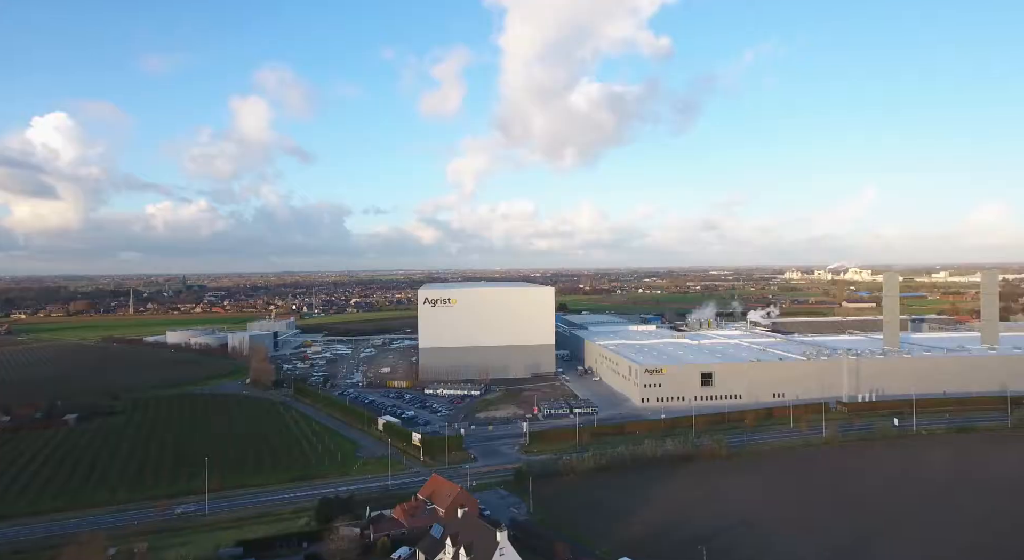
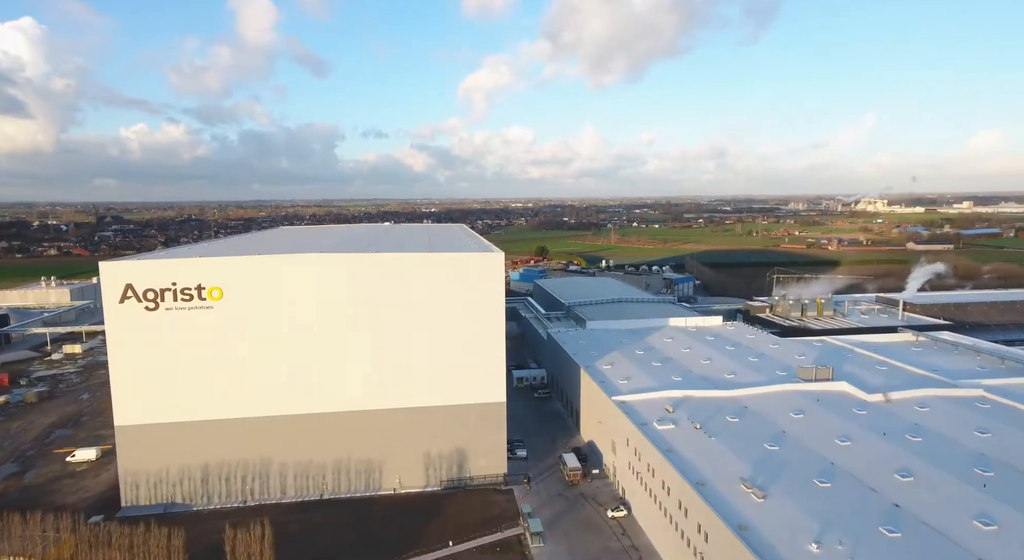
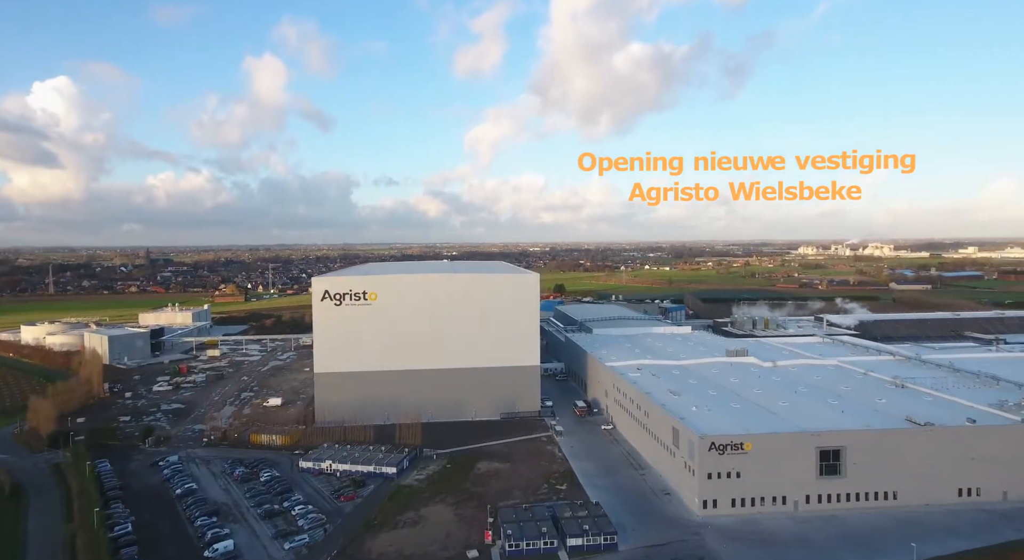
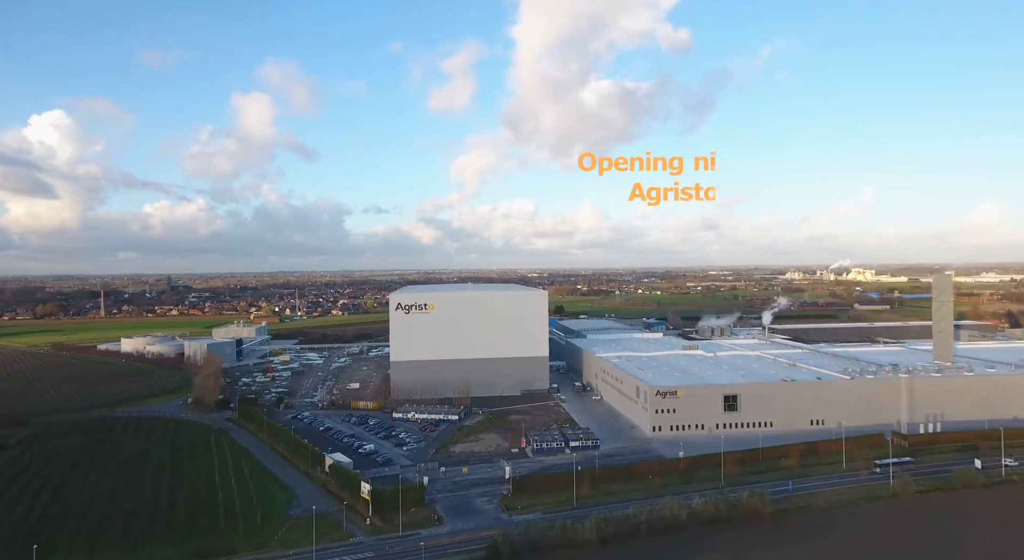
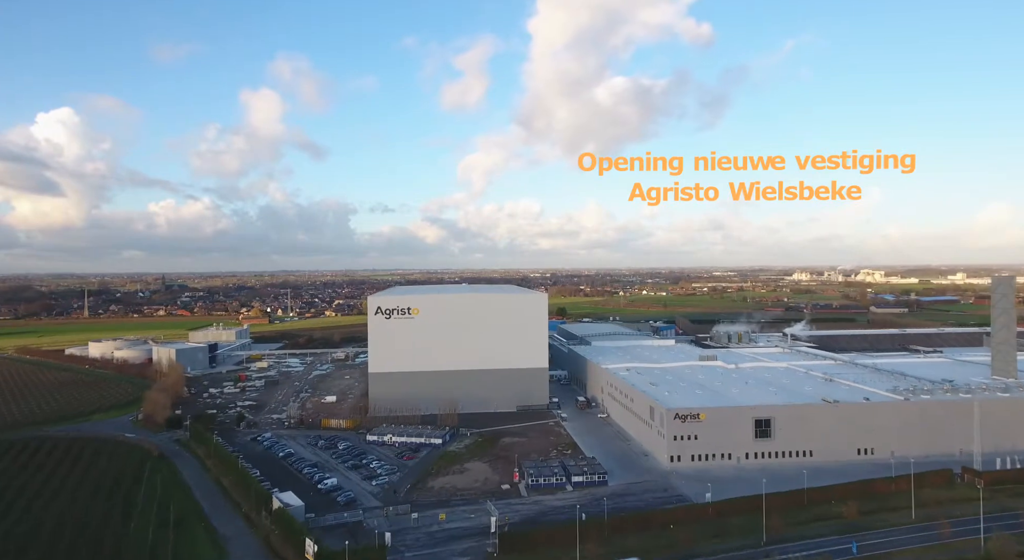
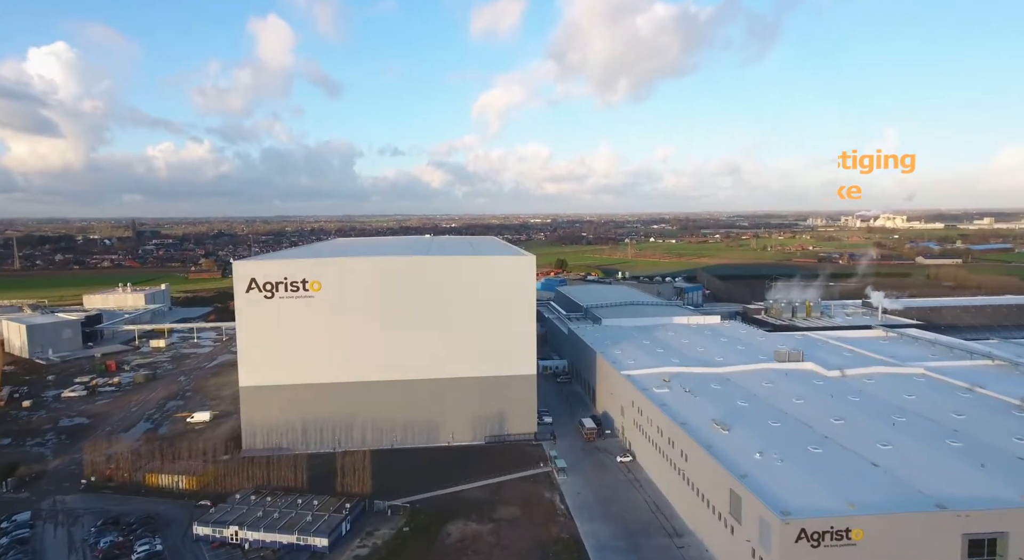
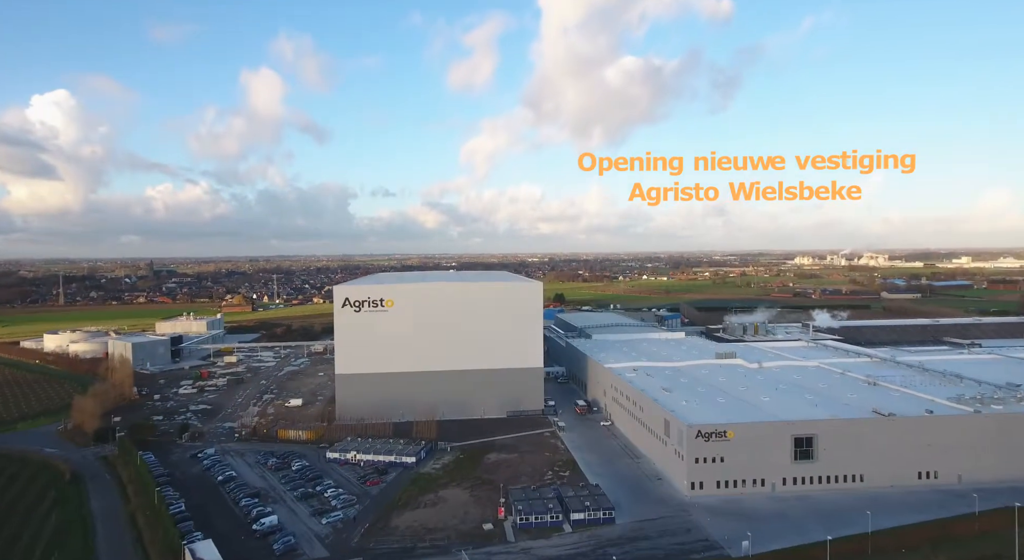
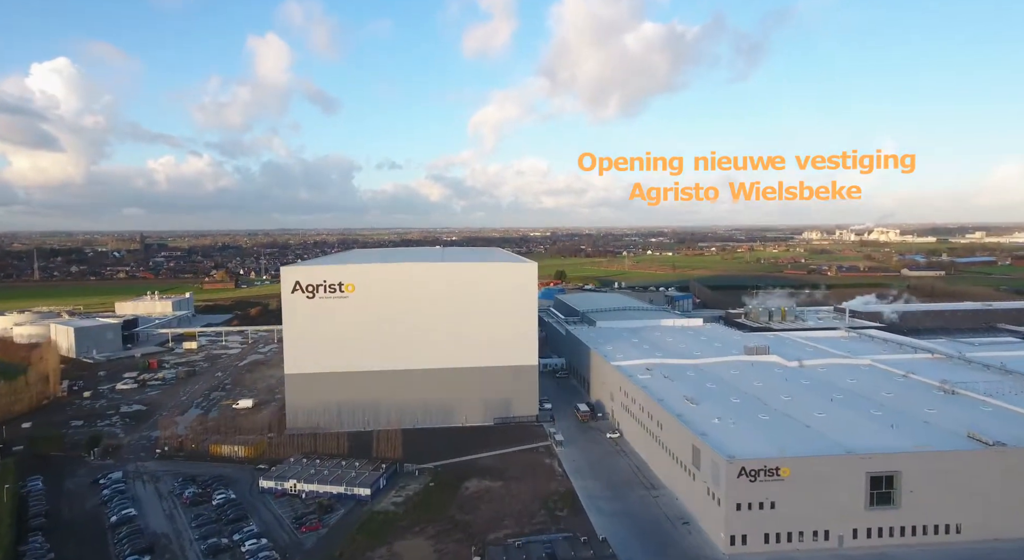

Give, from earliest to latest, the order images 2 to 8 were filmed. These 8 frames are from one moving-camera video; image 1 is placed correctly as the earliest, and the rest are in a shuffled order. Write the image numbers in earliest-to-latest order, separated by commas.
4, 5, 7, 3, 8, 6, 2
